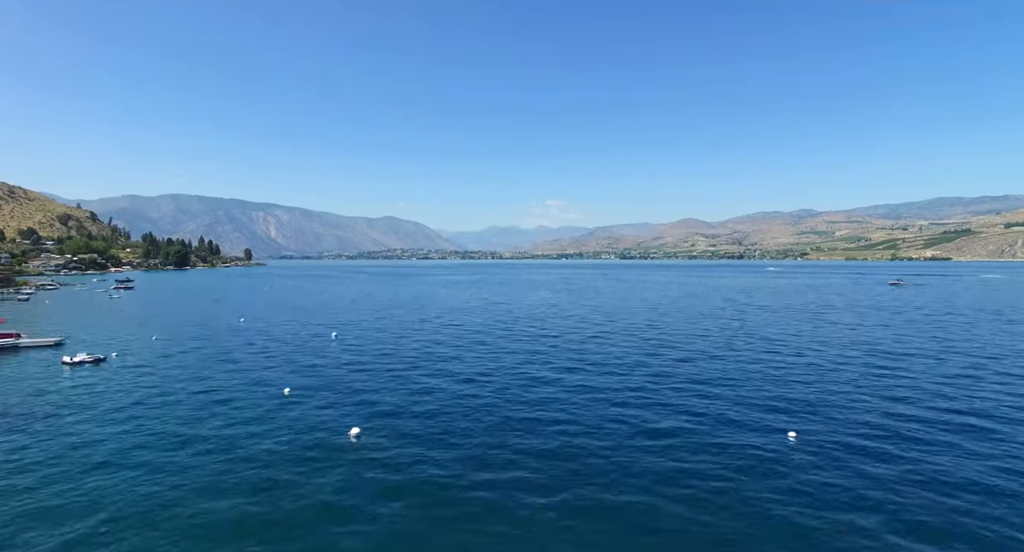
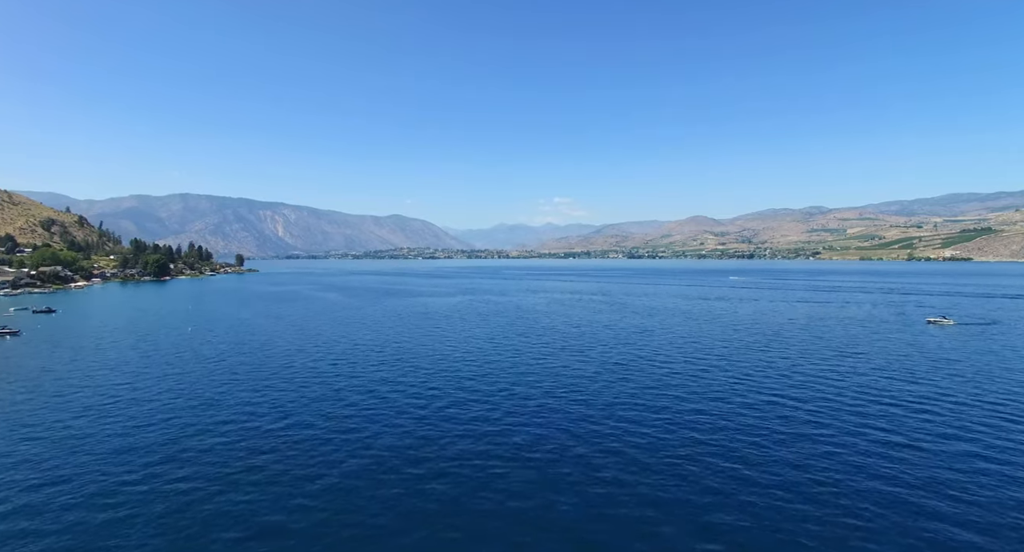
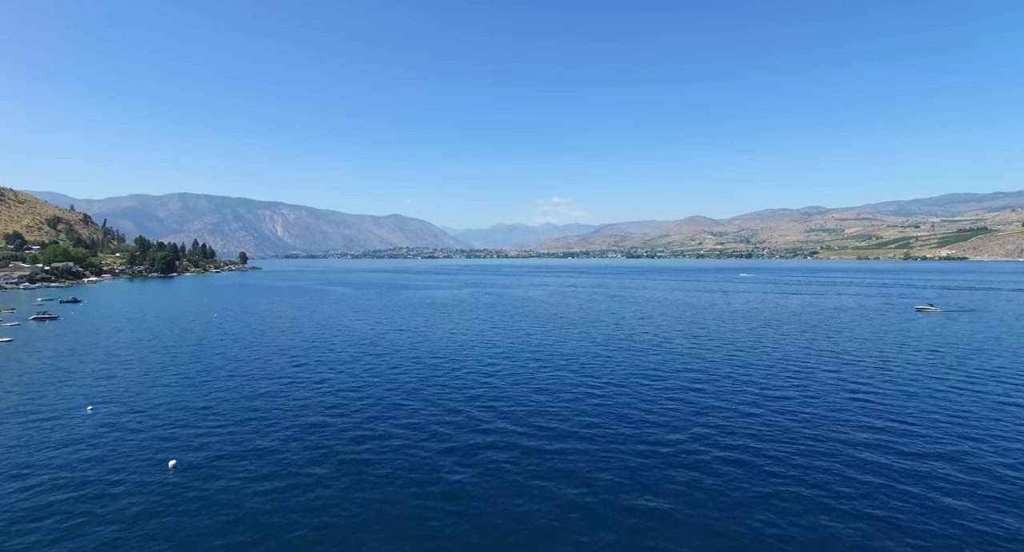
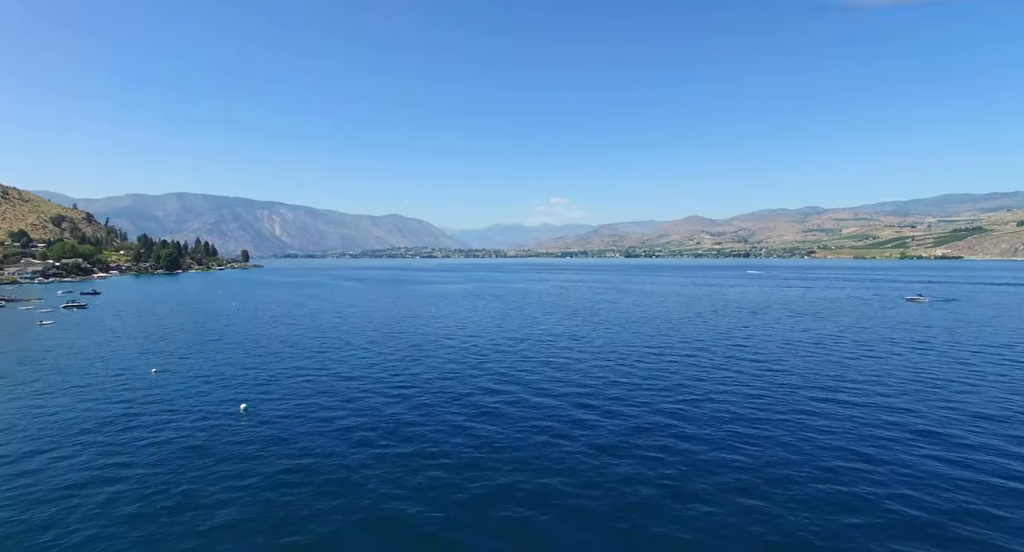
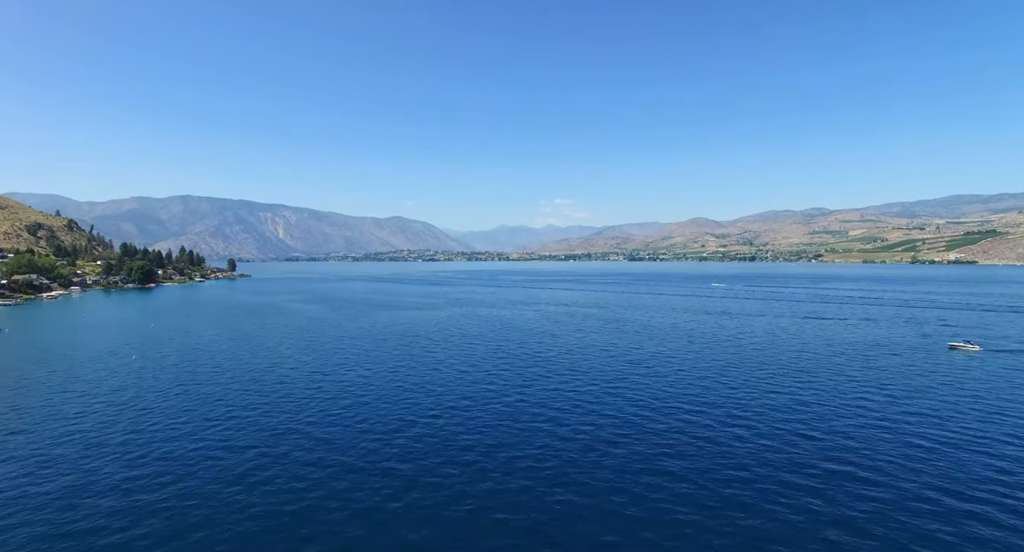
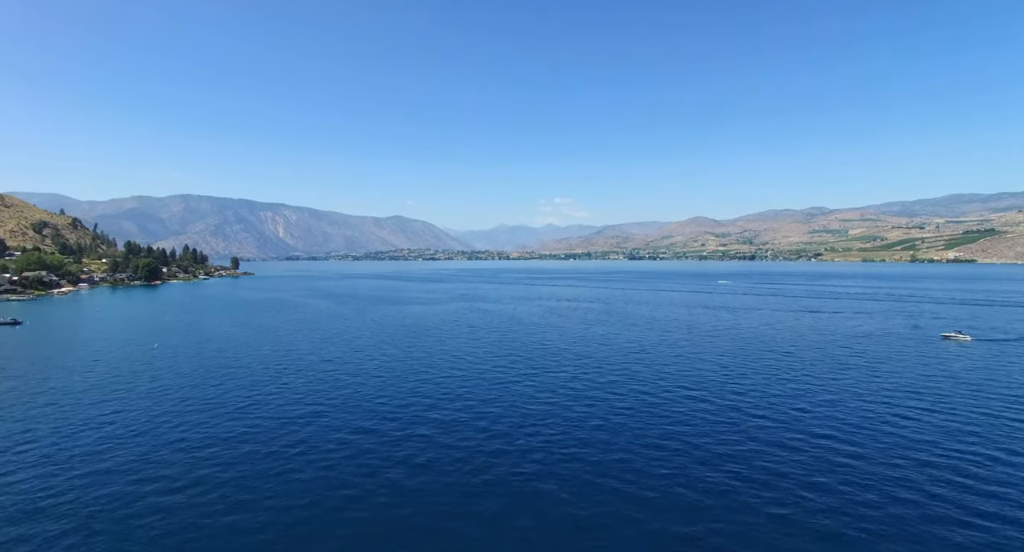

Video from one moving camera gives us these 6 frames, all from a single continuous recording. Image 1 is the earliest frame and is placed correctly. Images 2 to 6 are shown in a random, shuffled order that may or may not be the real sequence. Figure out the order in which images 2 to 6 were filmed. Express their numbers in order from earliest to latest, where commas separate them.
4, 3, 2, 6, 5
